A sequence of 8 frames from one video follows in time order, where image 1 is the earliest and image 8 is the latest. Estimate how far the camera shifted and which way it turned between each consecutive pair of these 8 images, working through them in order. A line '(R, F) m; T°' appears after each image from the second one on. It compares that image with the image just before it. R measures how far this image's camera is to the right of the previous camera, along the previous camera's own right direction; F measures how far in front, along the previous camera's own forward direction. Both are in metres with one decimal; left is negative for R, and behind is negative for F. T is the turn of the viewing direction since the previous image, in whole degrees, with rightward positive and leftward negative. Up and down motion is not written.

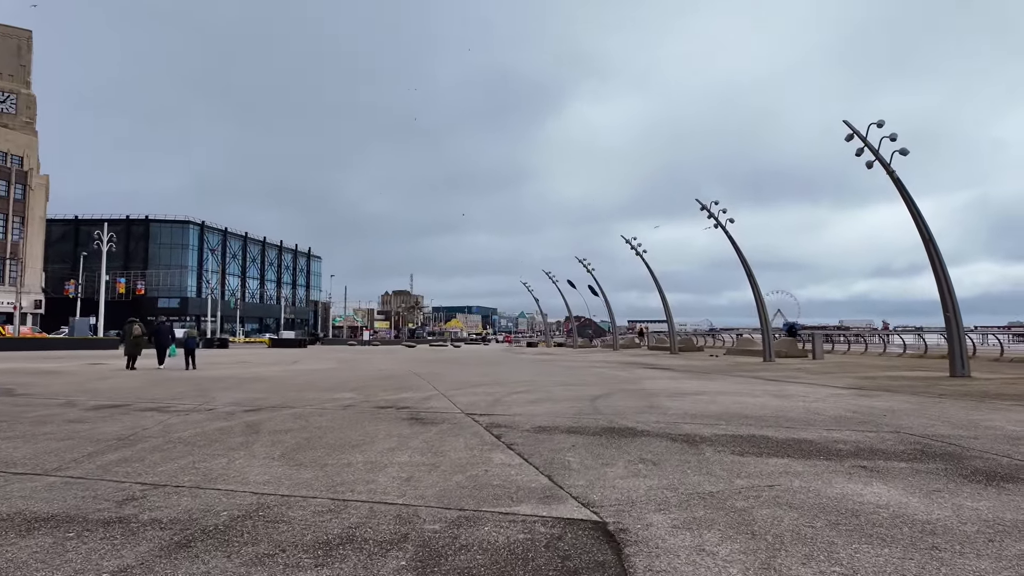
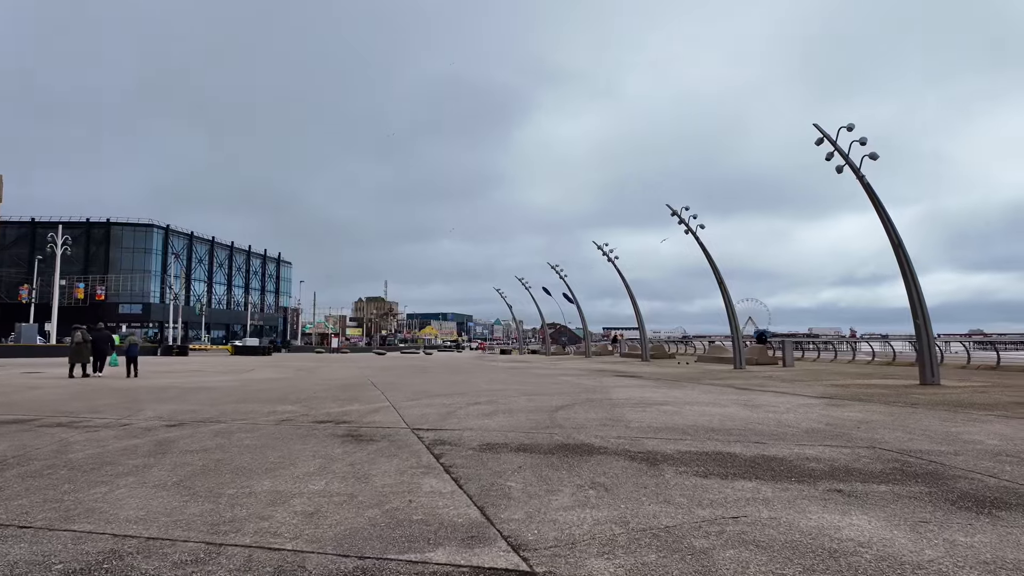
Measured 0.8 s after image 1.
(+0.4, +0.7) m; +2°
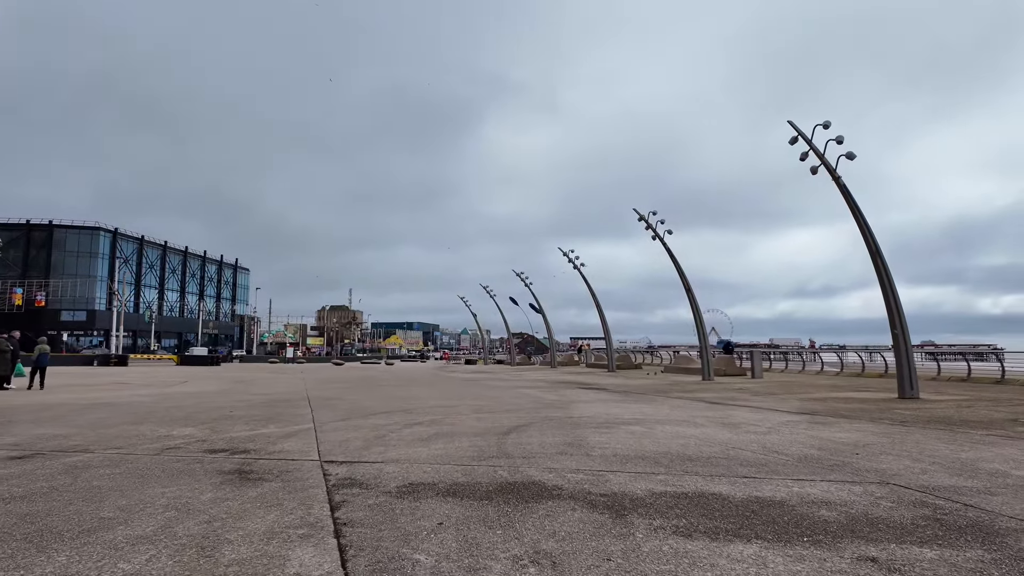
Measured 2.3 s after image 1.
(+0.4, +1.5) m; +3°
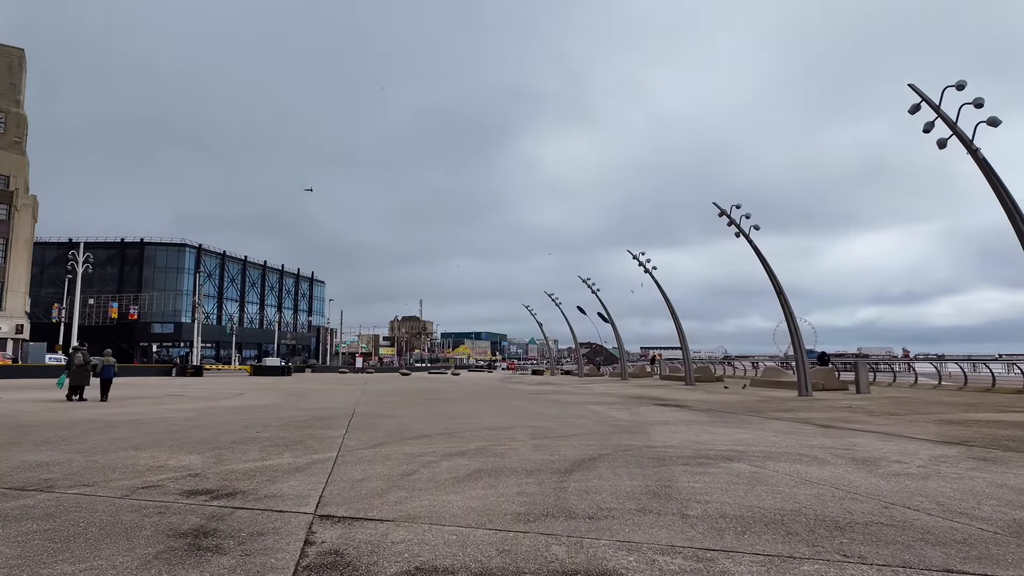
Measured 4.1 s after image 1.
(+0.1, +2.0) m; -7°
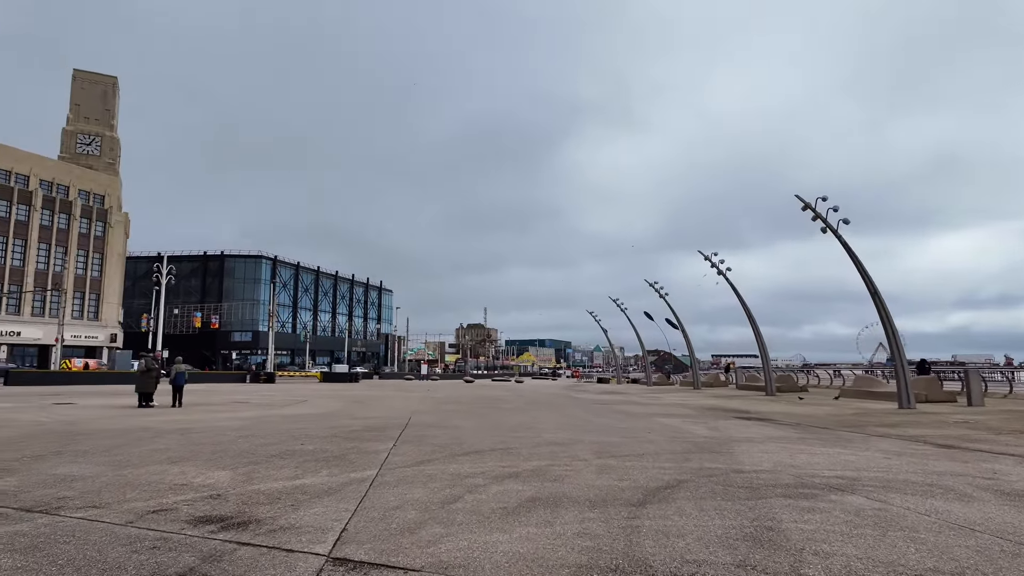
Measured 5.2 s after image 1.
(+0.1, +1.1) m; -6°
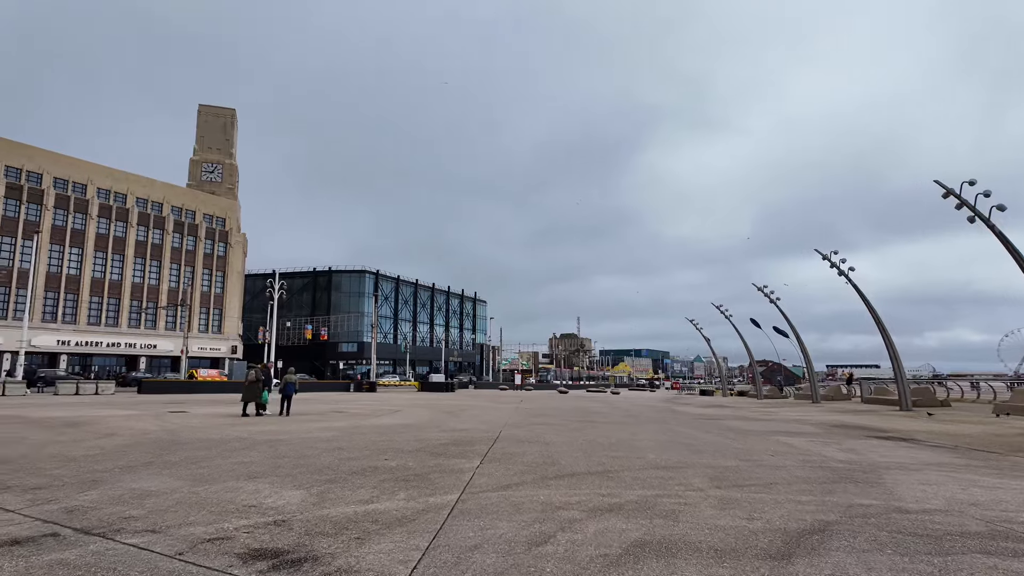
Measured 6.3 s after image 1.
(0.0, +1.0) m; -9°
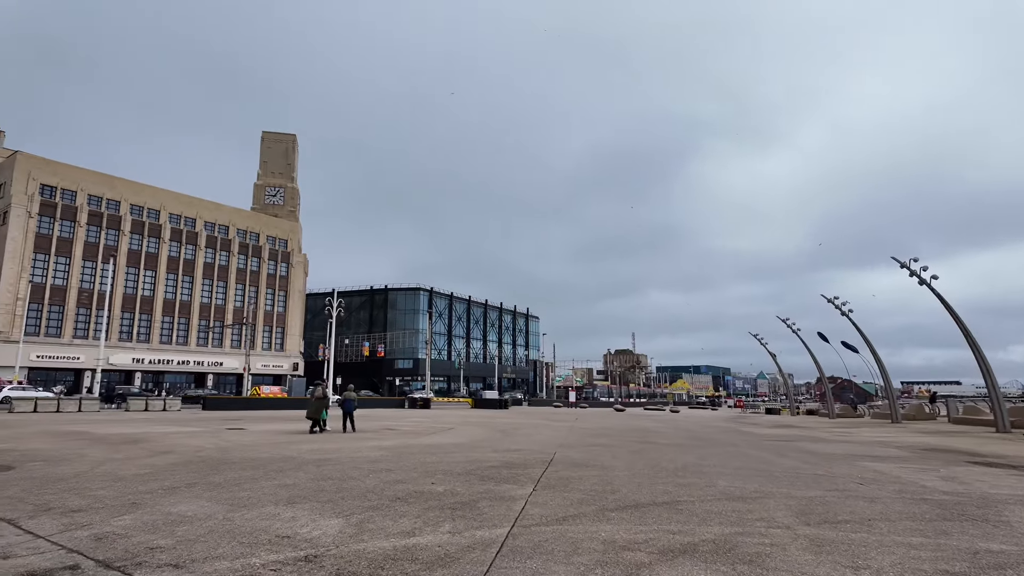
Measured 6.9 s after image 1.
(0.0, +0.6) m; -5°
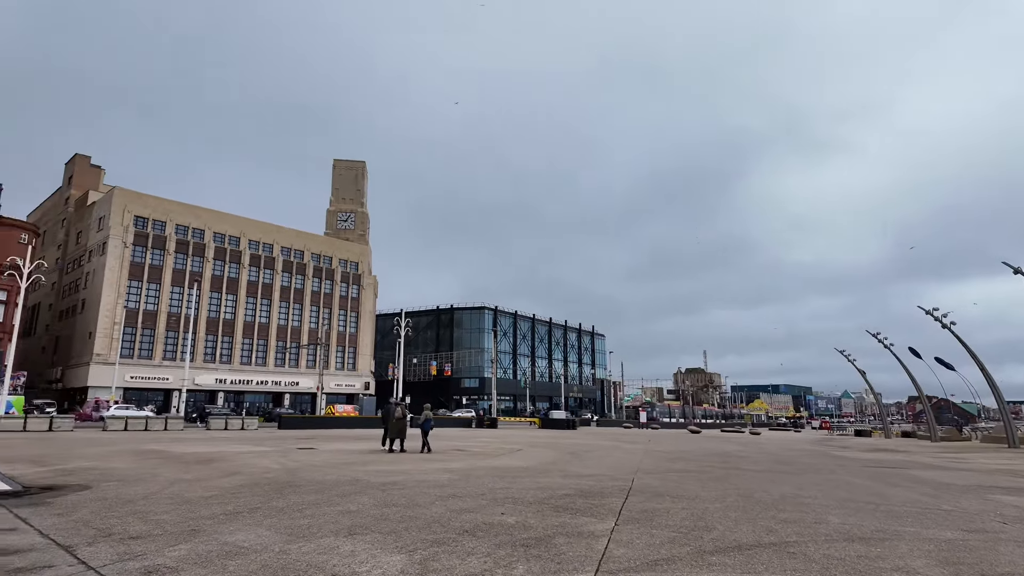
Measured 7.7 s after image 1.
(-0.1, +0.7) m; -6°
